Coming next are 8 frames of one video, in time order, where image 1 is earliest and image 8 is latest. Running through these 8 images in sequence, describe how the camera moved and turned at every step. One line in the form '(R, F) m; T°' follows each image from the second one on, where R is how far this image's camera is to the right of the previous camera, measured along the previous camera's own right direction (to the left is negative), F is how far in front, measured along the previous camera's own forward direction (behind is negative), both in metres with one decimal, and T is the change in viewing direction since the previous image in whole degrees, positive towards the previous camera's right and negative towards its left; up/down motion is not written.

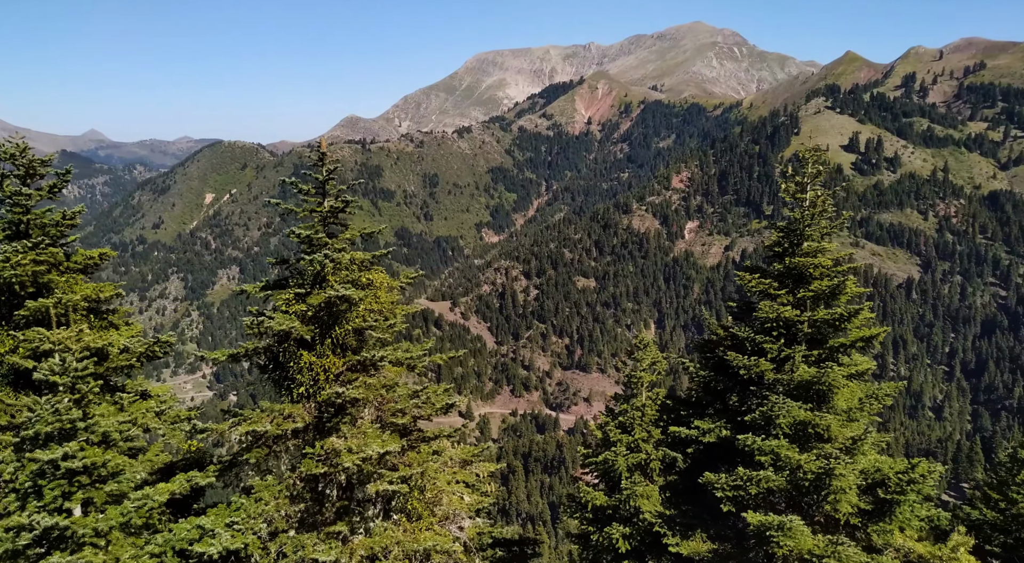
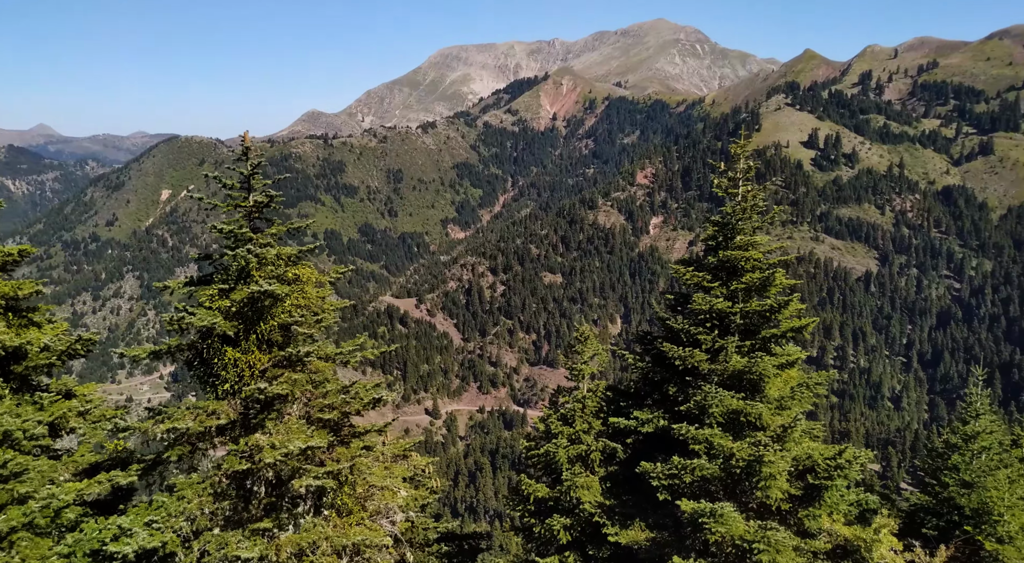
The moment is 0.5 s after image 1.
(+1.1, -0.2) m; +2°
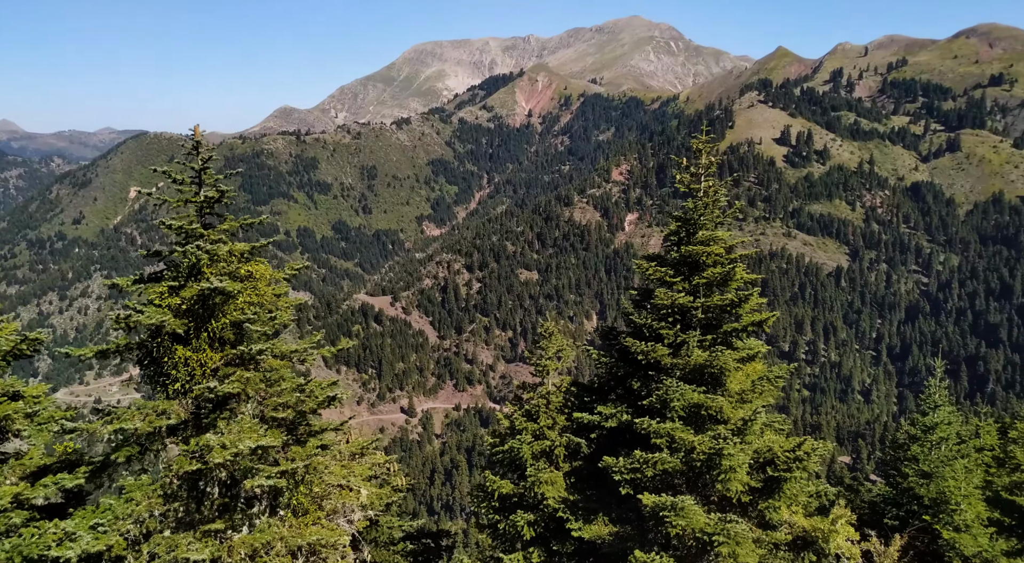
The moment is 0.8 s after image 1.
(+0.5, +0.2) m; +2°
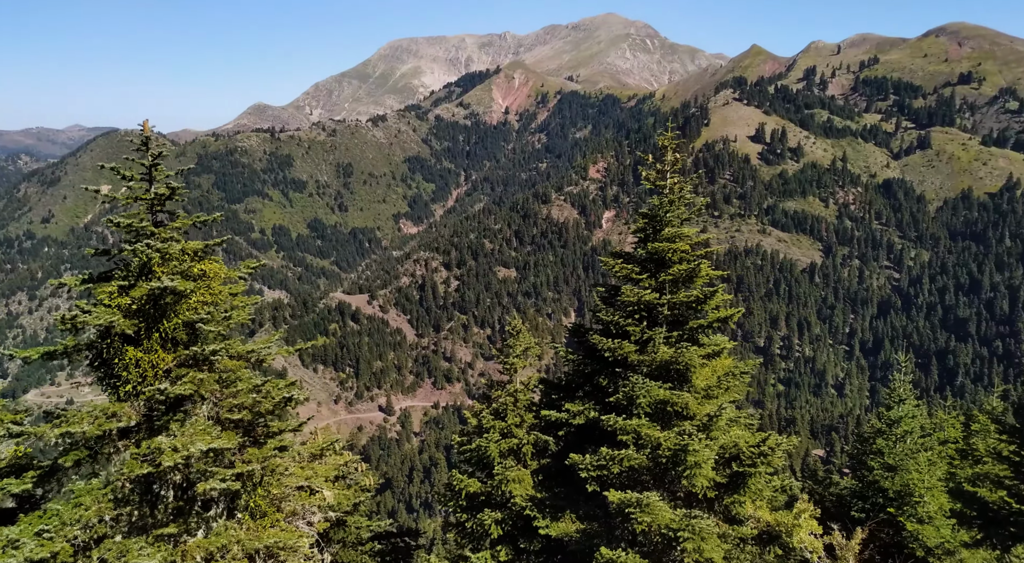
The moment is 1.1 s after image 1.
(+0.5, +0.4) m; +1°
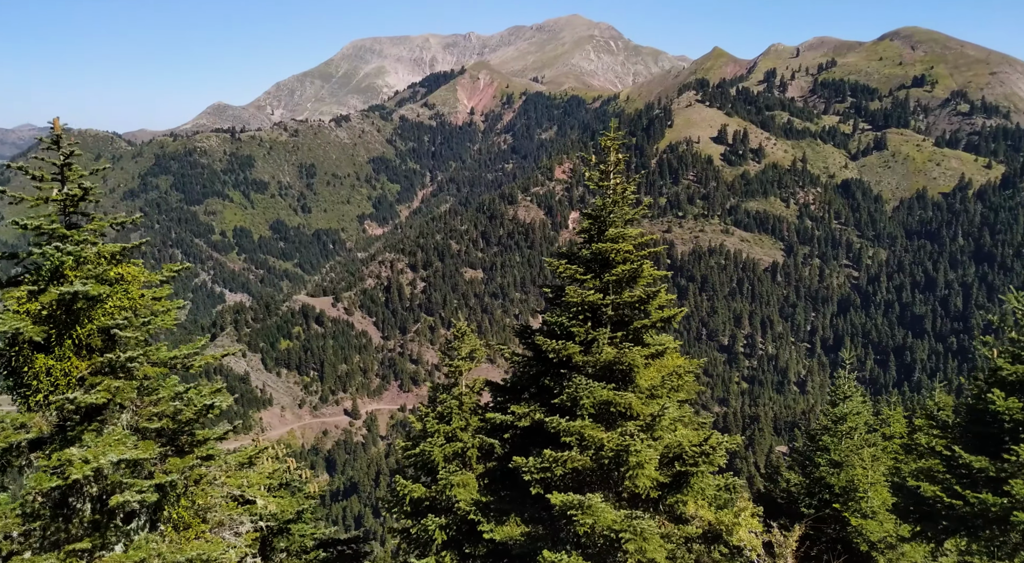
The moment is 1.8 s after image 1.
(+0.9, +0.7) m; +2°
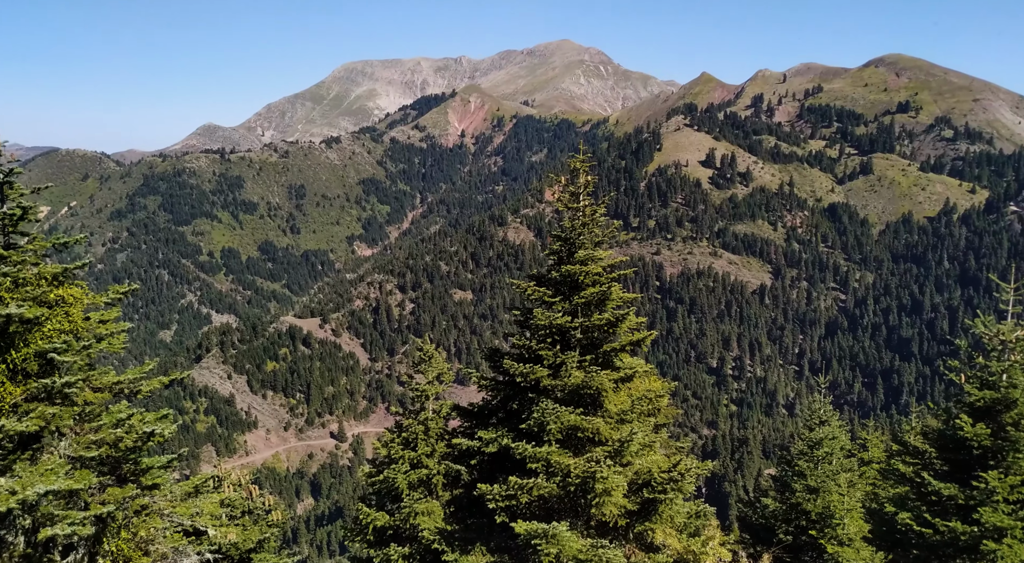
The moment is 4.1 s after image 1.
(+1.0, +0.8) m; +1°
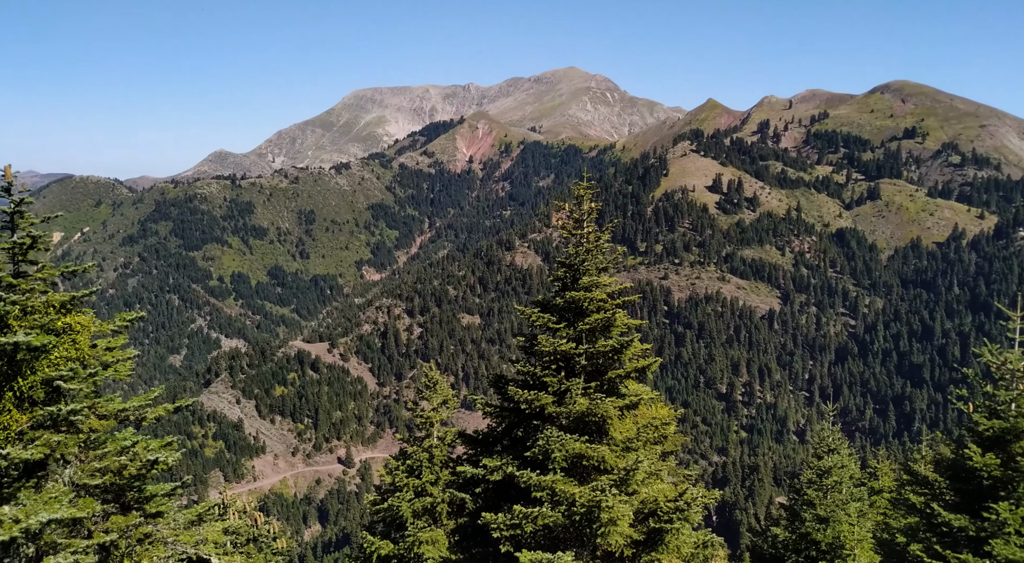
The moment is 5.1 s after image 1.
(+0.1, -0.1) m; 0°
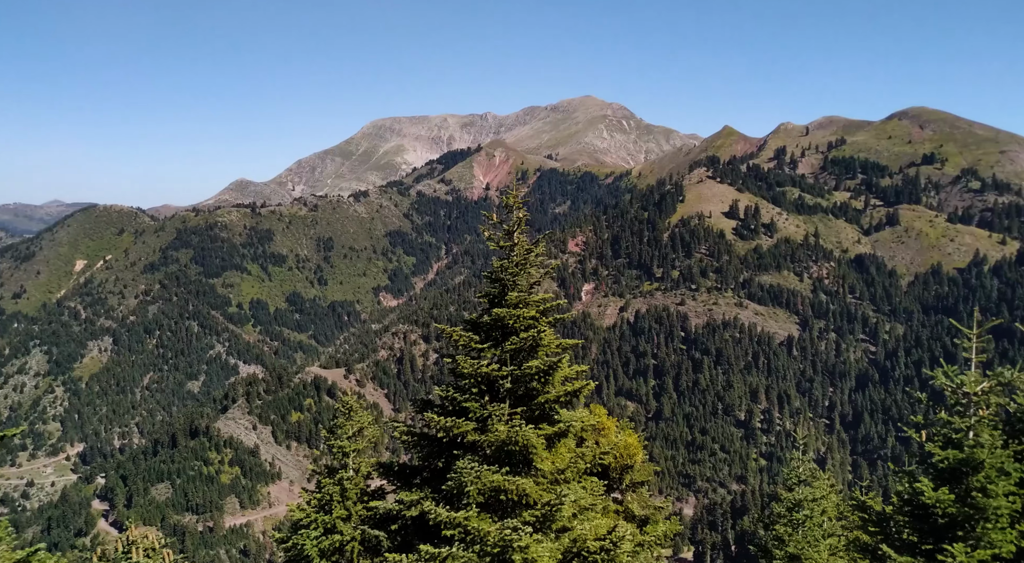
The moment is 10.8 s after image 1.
(-0.4, -5.2) m; -1°
